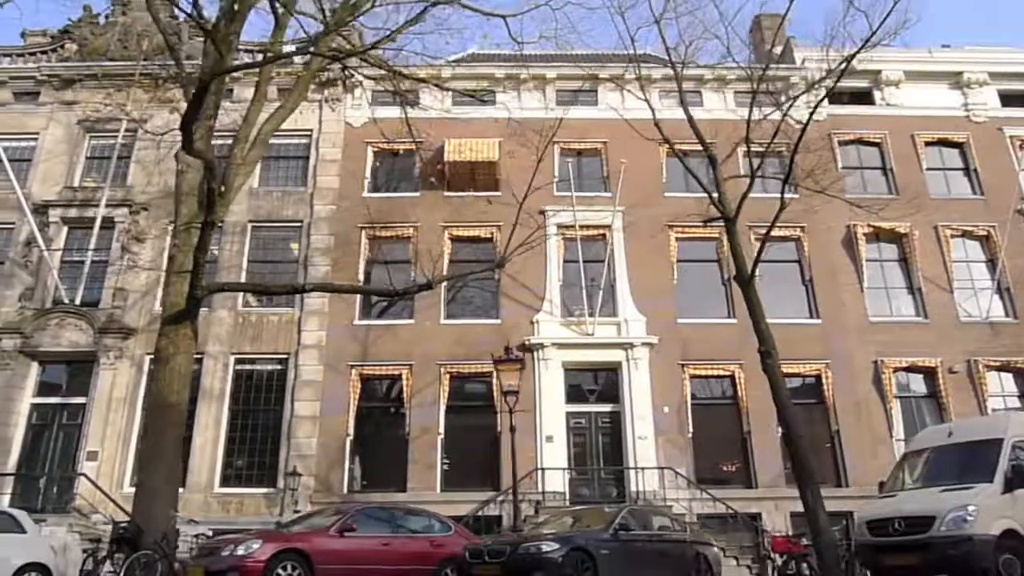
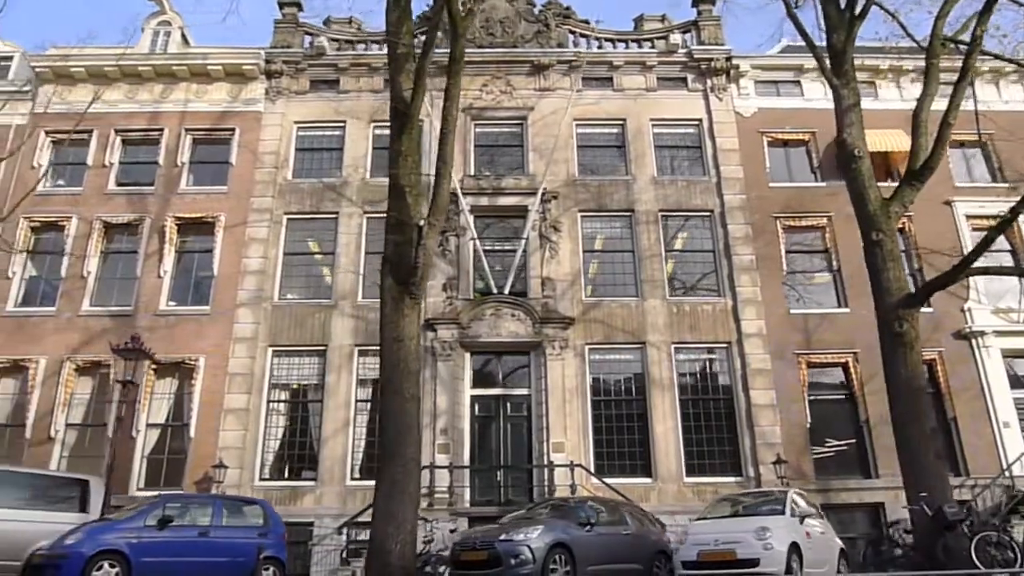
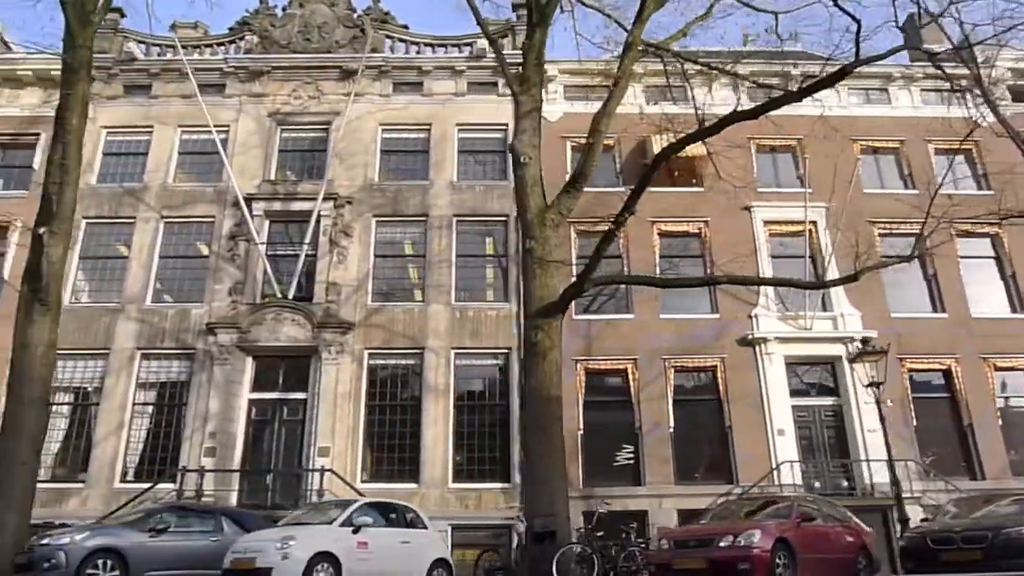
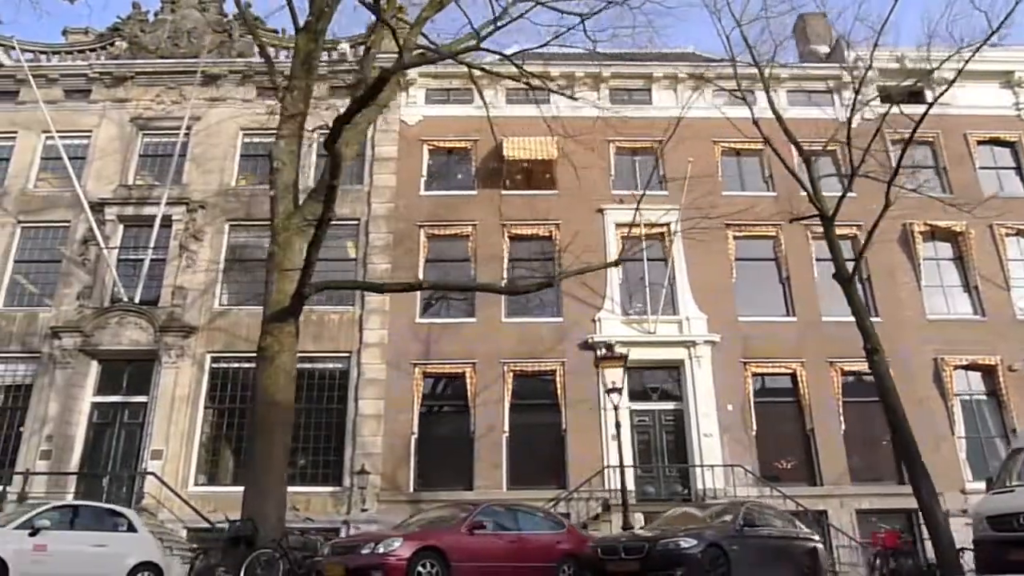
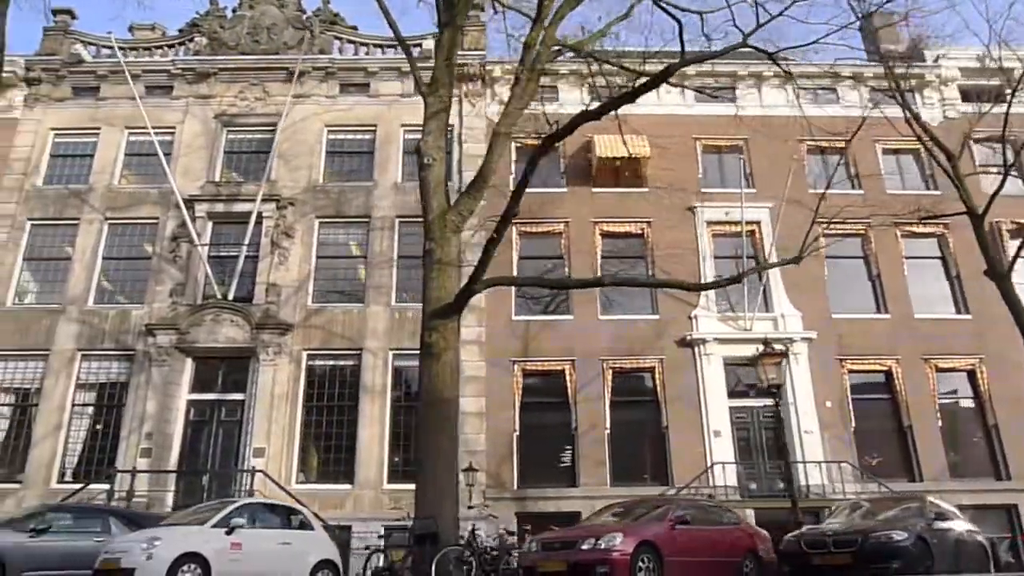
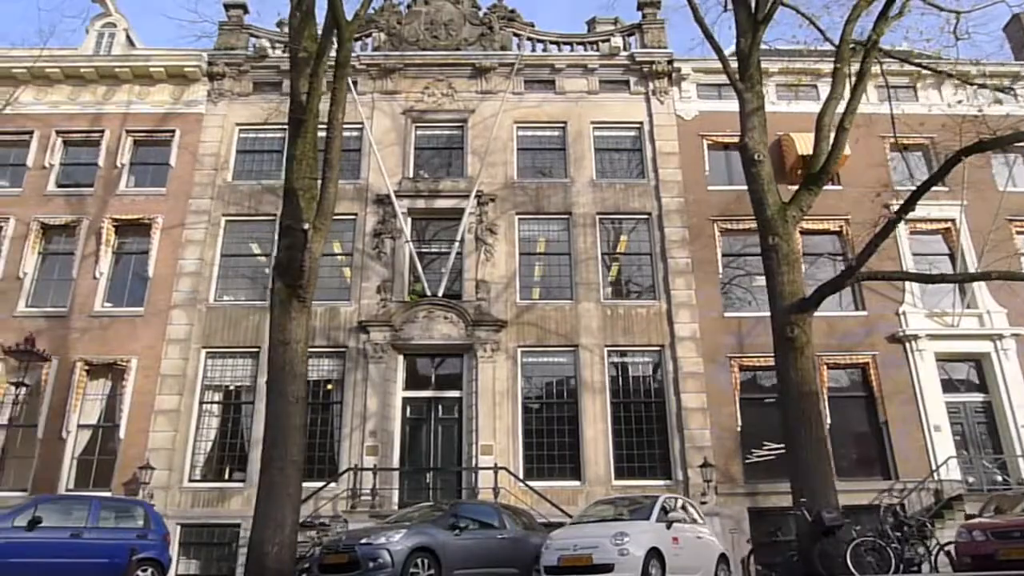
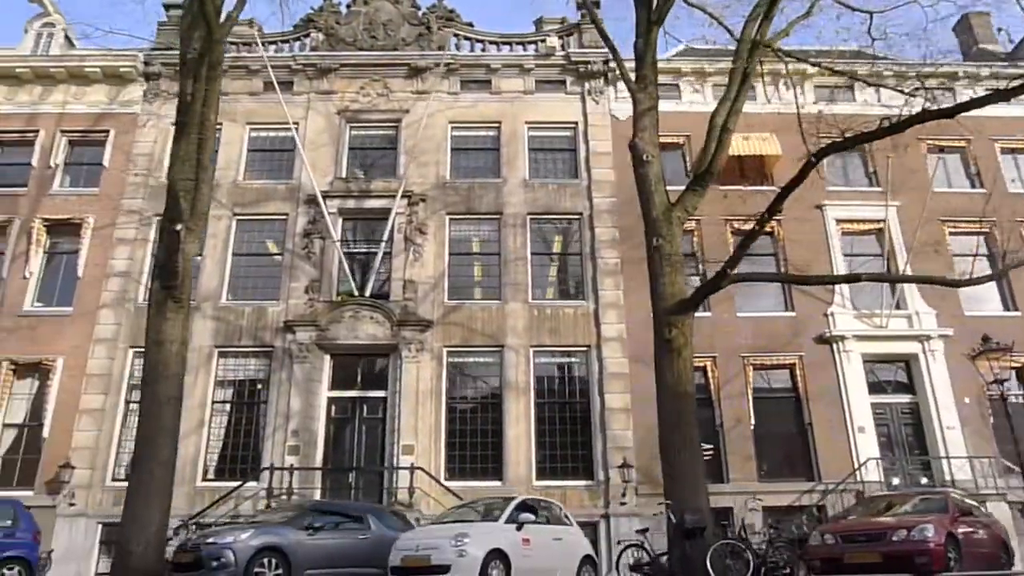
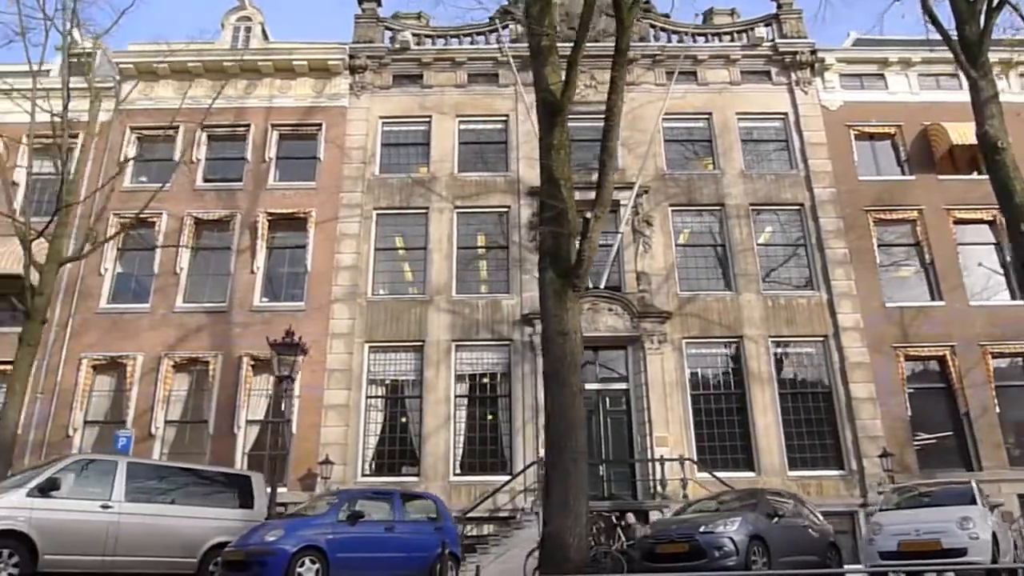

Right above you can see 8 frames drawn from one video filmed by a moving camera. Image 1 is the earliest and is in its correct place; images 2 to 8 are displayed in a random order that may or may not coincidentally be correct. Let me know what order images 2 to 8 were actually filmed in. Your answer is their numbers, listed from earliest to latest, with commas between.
4, 5, 3, 7, 6, 2, 8
